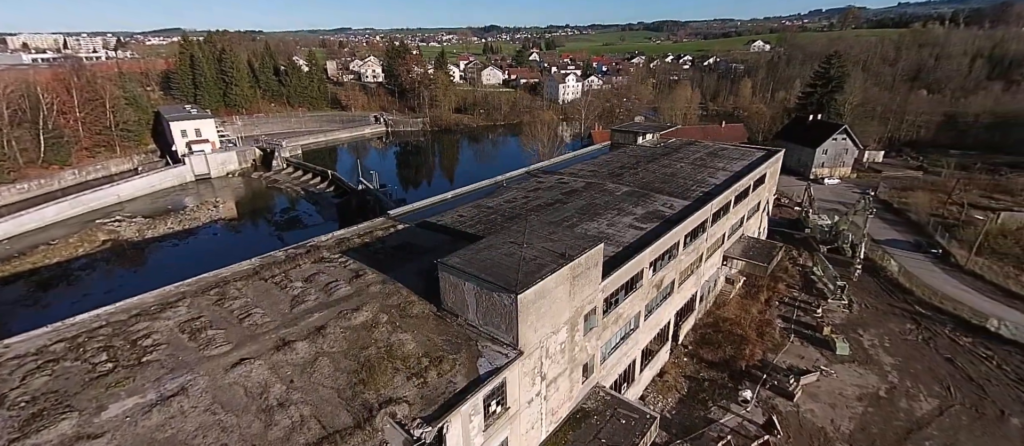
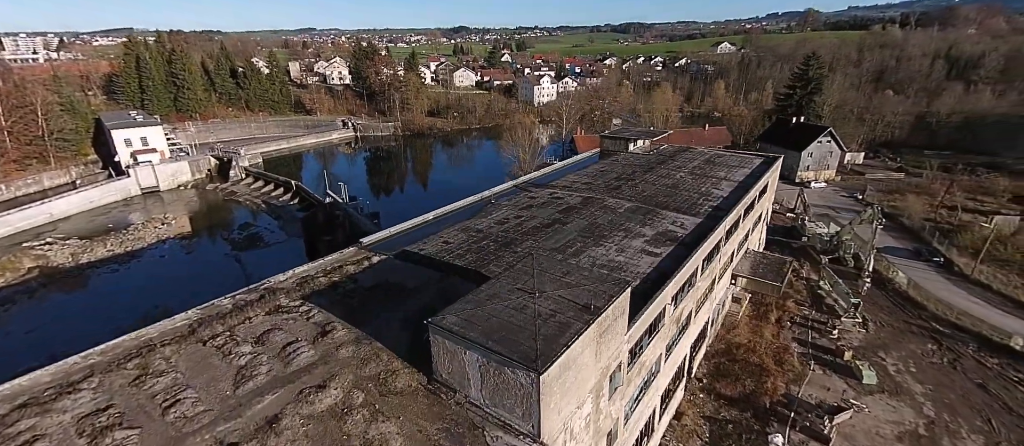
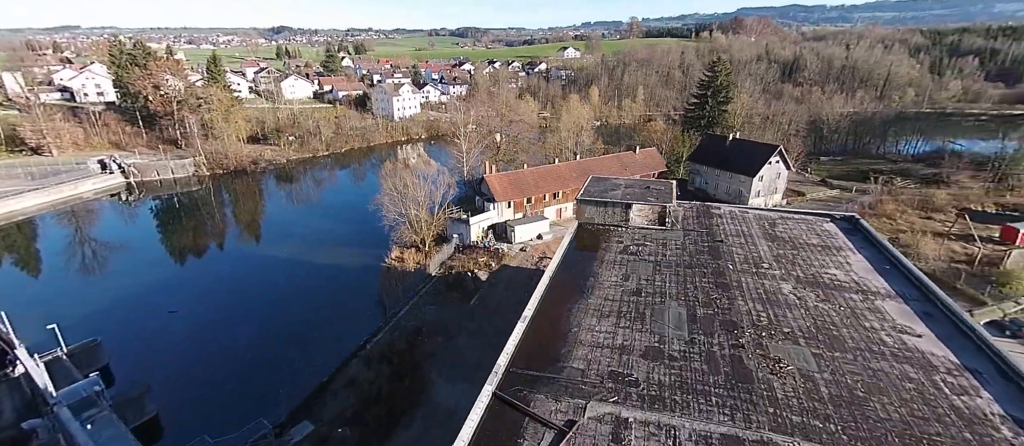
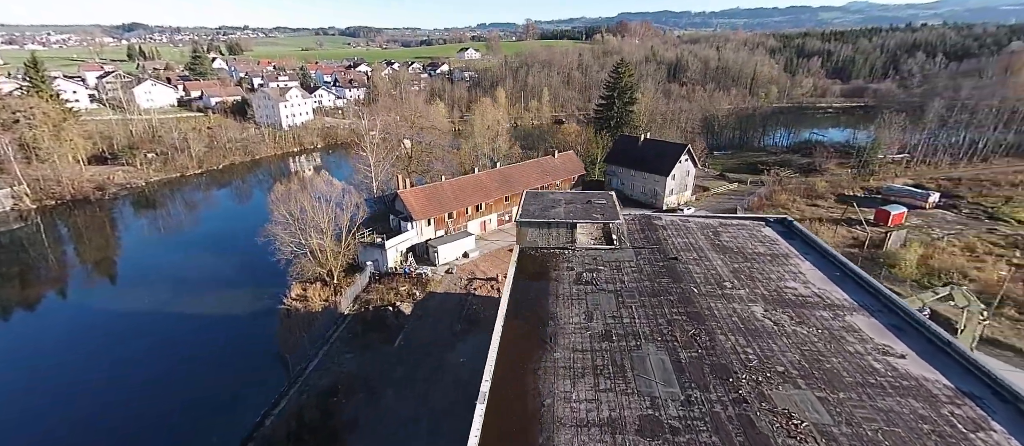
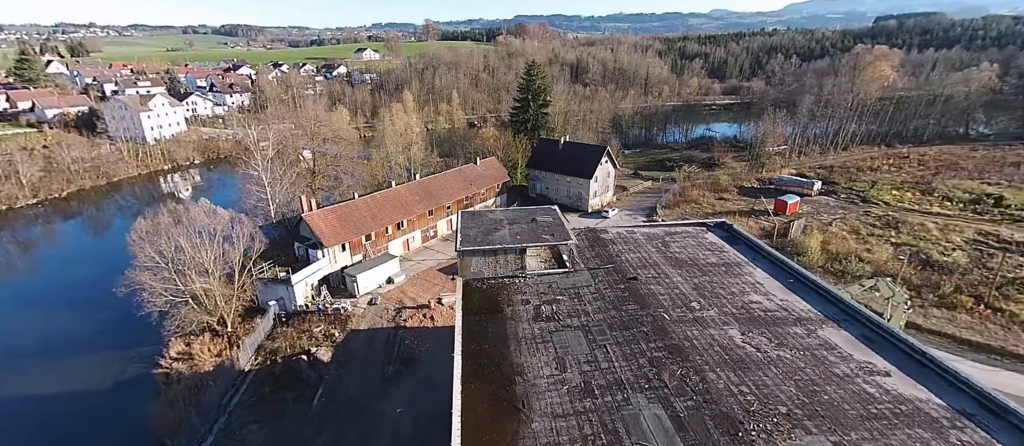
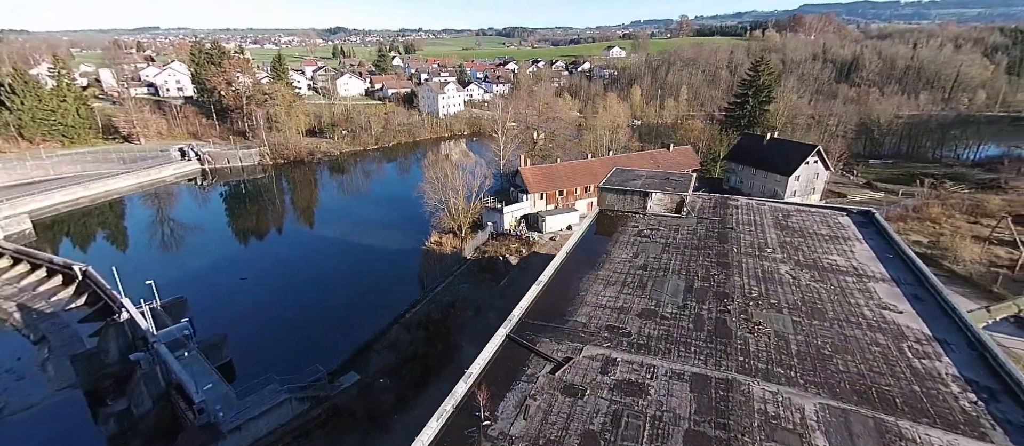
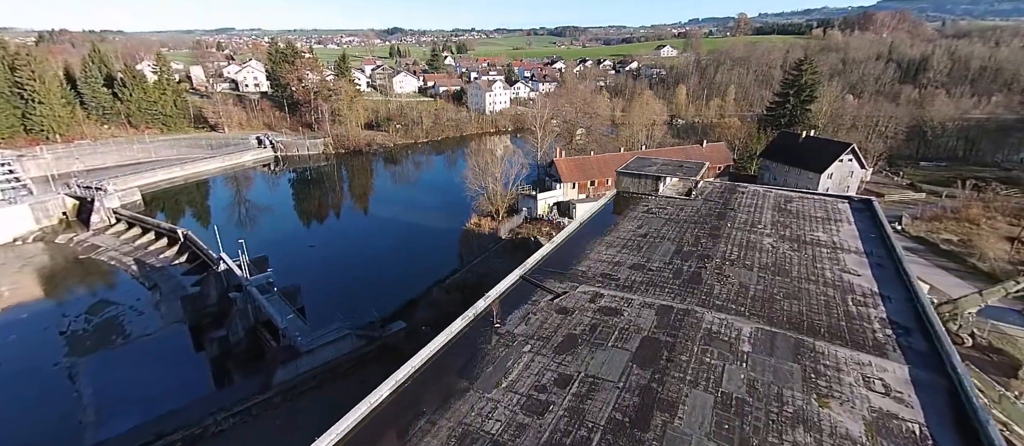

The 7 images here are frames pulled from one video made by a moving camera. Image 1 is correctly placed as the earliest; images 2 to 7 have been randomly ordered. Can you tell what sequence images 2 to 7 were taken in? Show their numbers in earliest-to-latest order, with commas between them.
2, 7, 6, 3, 4, 5
